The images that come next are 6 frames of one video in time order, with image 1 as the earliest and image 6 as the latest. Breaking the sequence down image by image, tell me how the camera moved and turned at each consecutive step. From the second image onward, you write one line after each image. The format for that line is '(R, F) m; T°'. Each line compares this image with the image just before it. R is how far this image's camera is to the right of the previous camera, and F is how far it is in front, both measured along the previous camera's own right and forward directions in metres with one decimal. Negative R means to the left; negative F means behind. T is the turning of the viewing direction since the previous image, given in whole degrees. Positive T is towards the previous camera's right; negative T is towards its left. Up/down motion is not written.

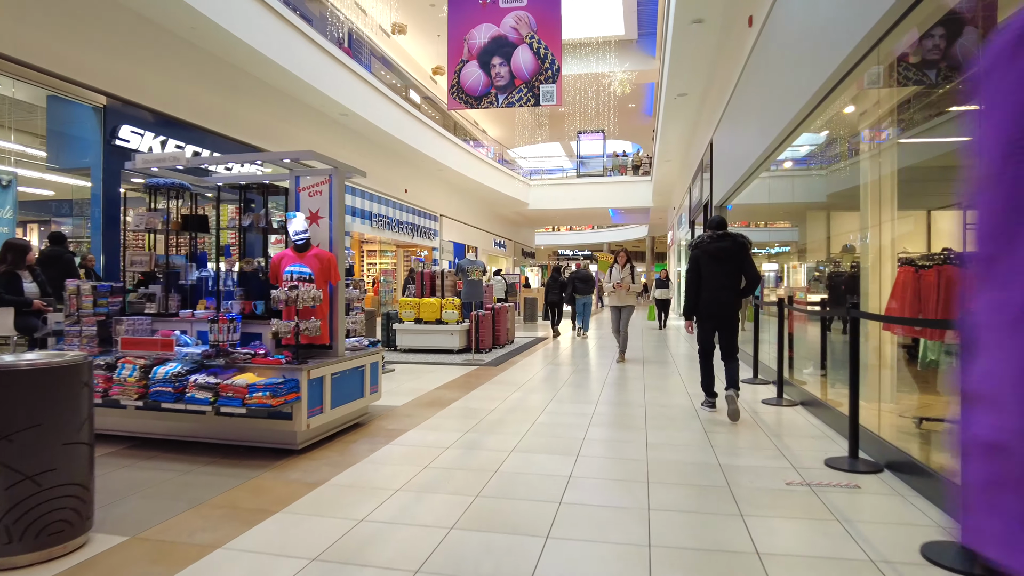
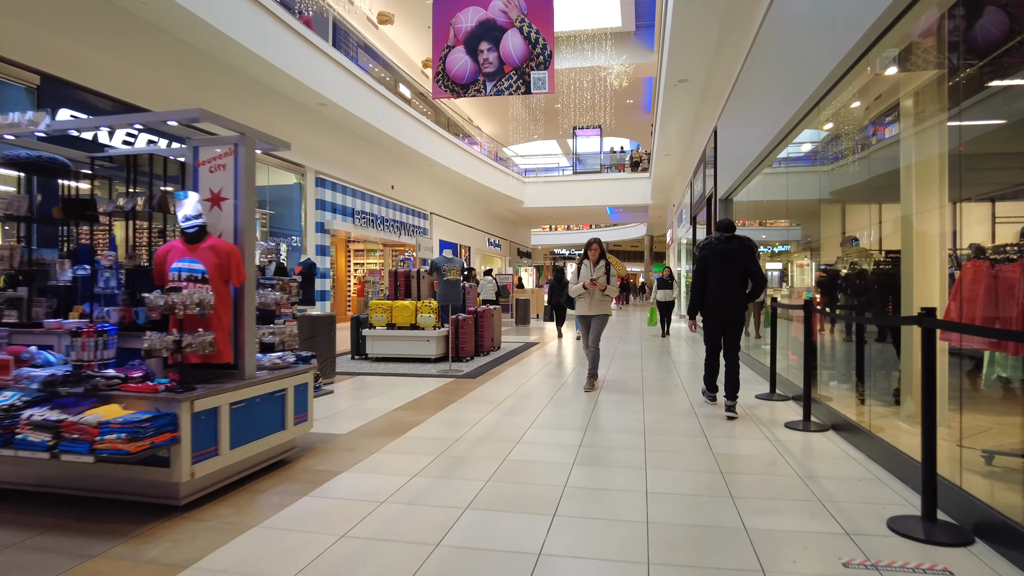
(+0.1, +0.7) m; 0°
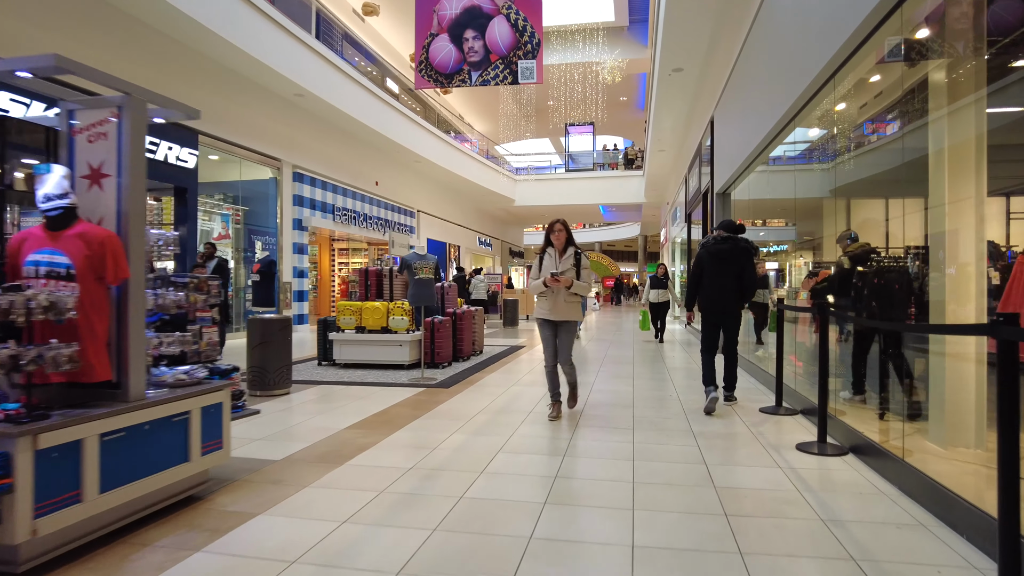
(+0.1, +0.5) m; 0°
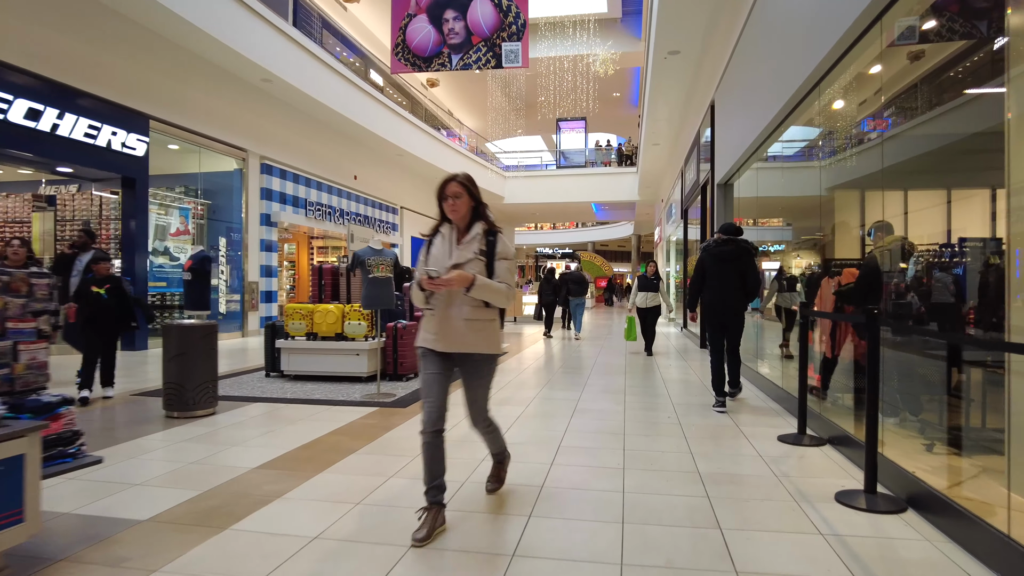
(+0.1, +0.7) m; +1°
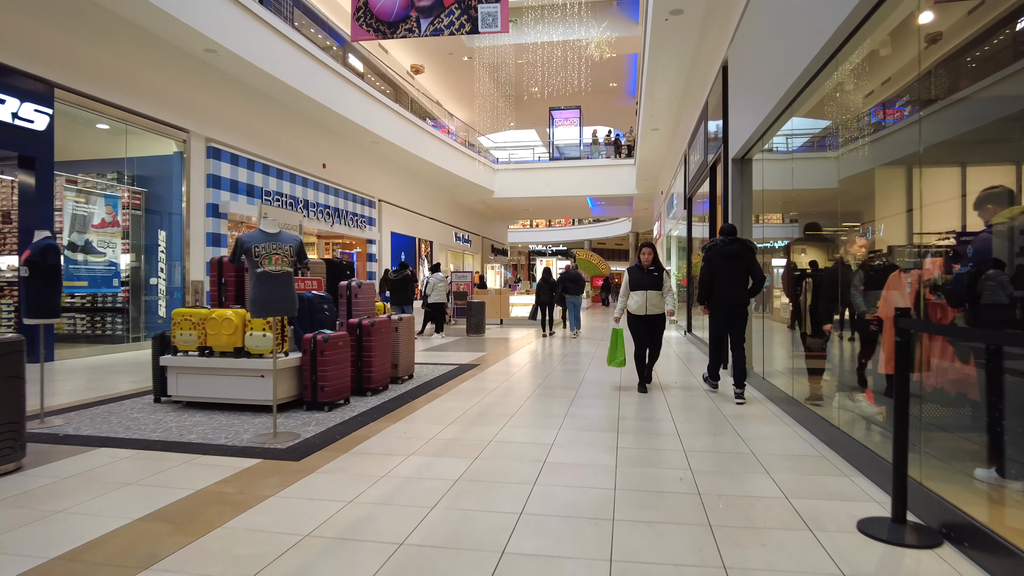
(+0.2, +1.2) m; 0°
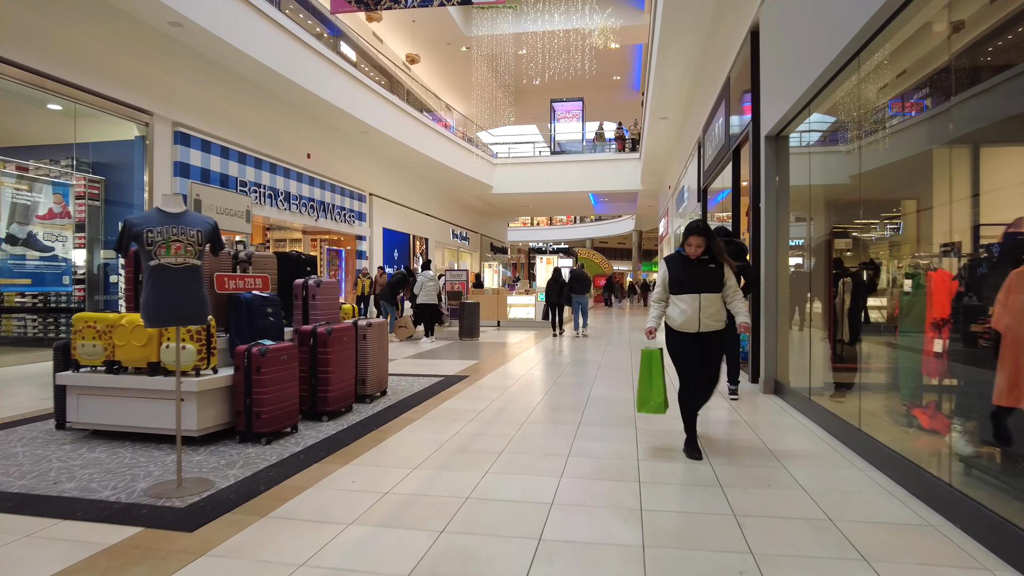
(+0.1, +0.8) m; 0°
